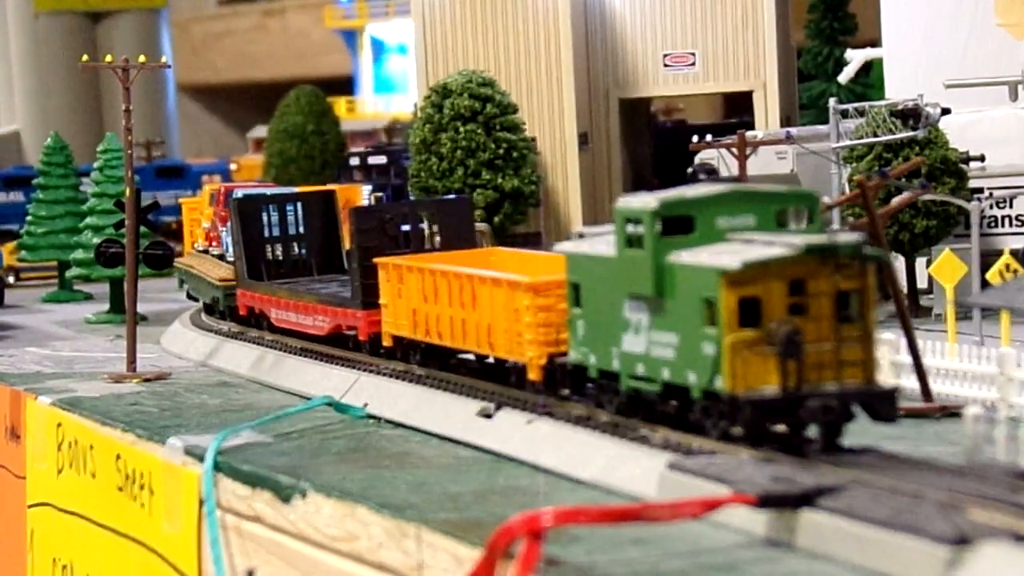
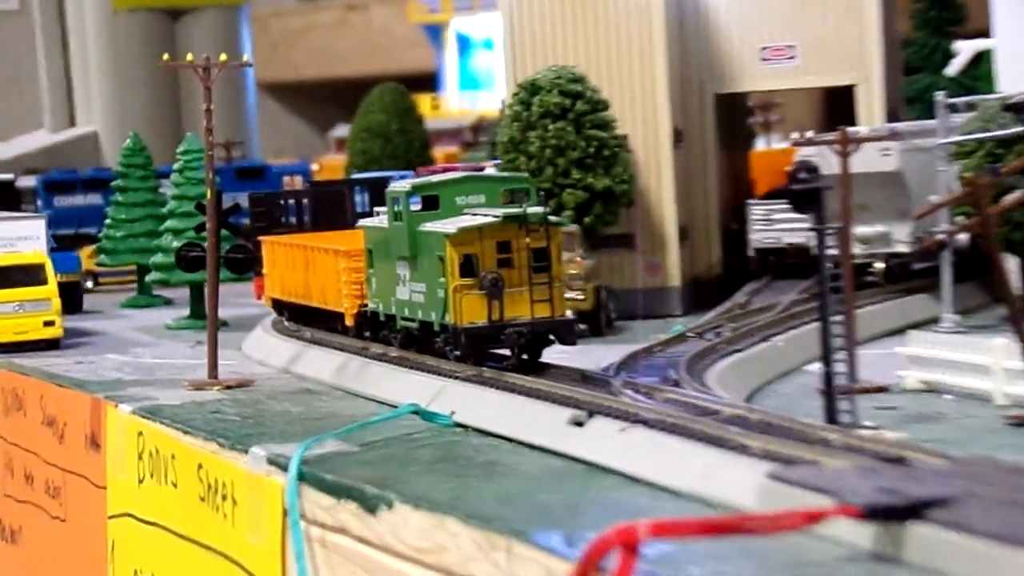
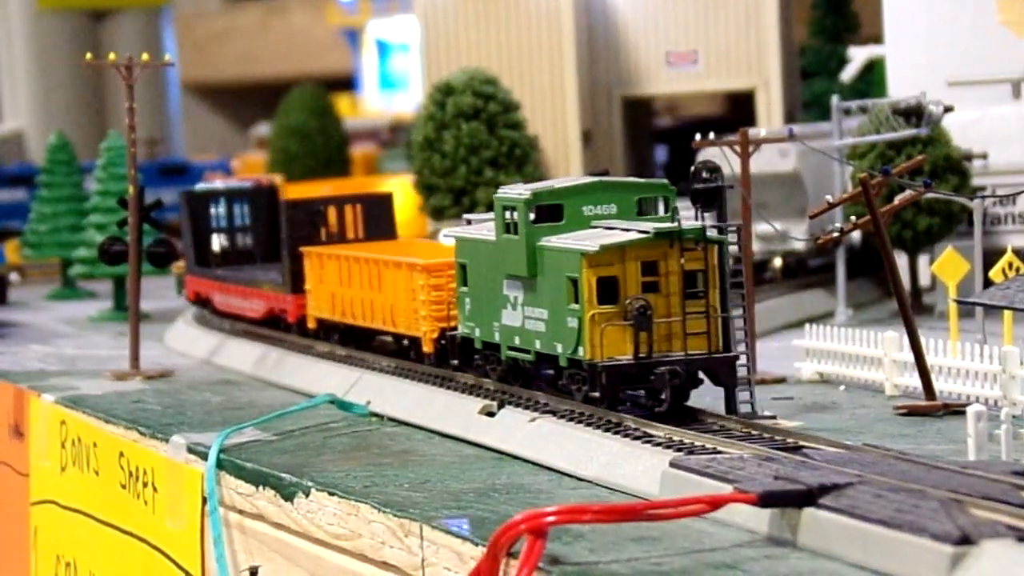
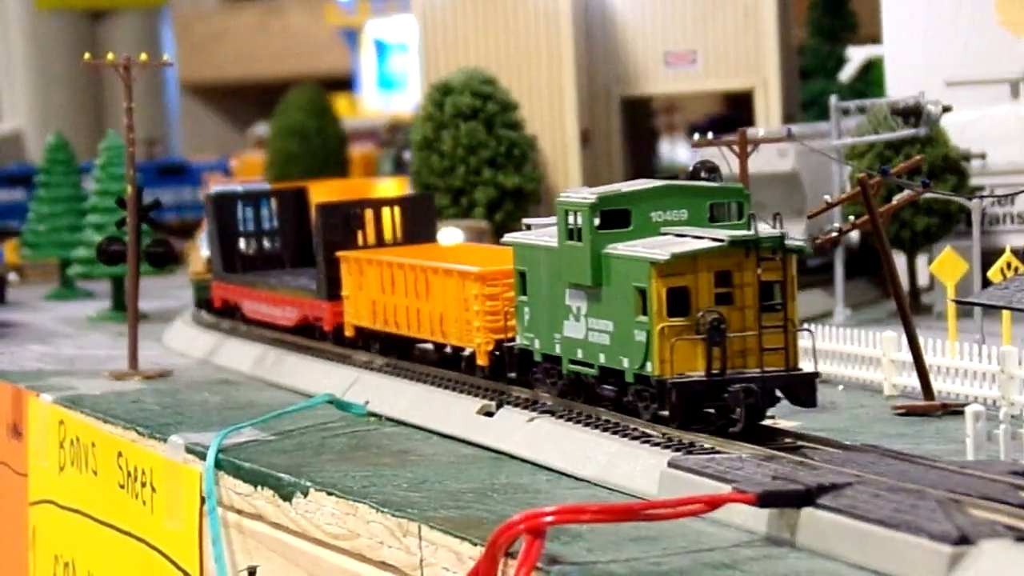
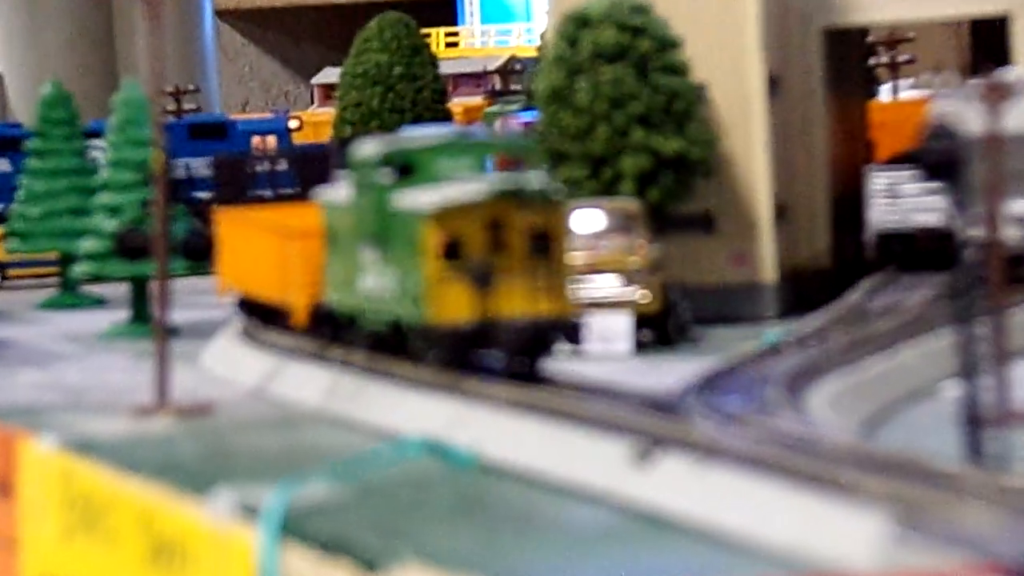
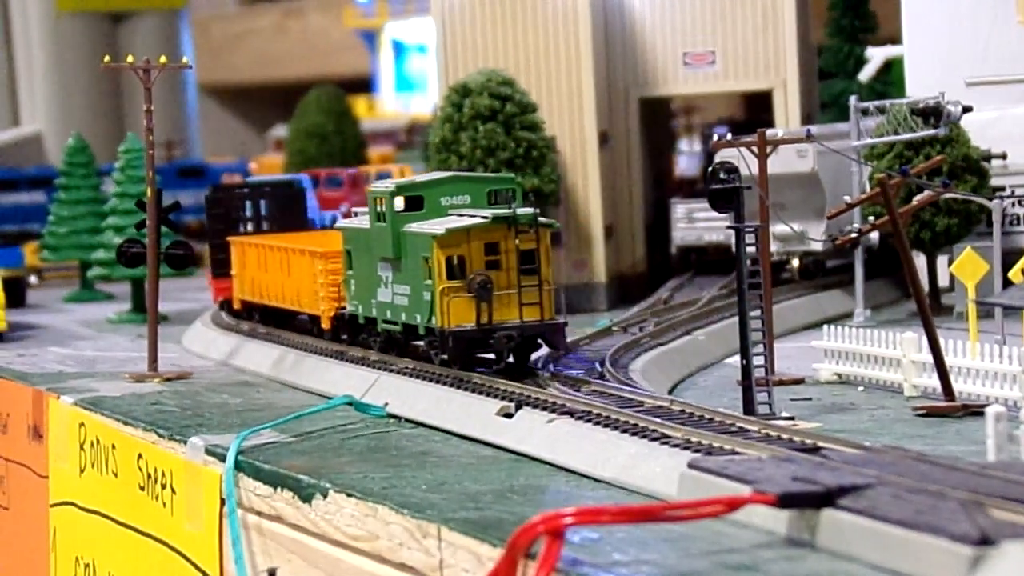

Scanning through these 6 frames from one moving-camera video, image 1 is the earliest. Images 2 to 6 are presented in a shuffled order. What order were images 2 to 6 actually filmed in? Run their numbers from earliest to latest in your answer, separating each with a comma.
4, 3, 6, 2, 5
